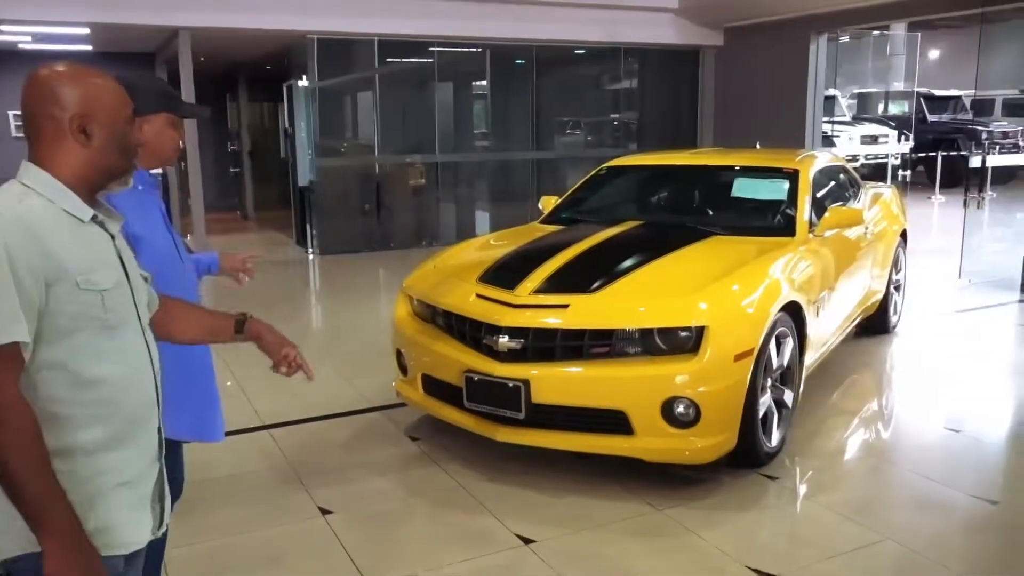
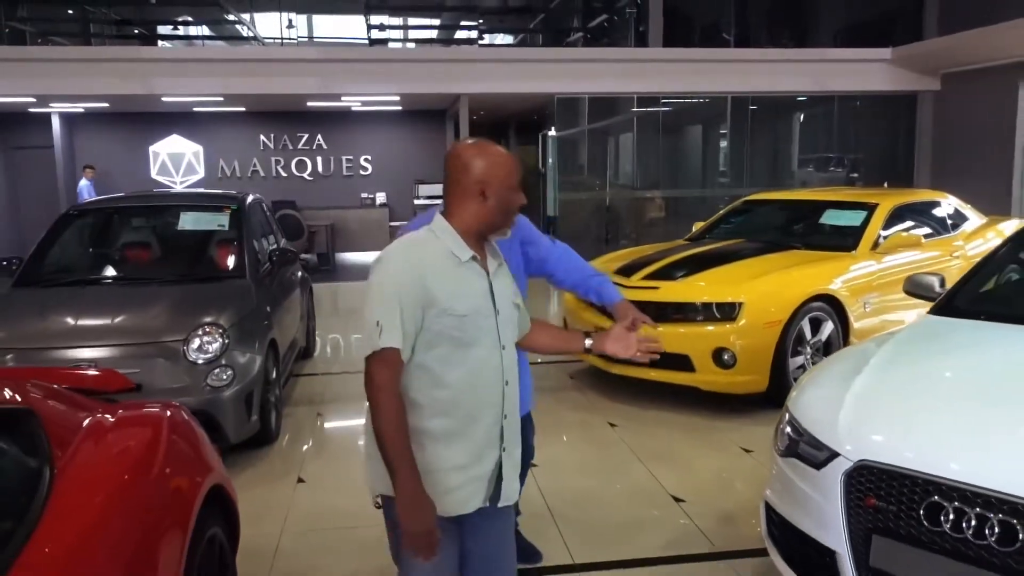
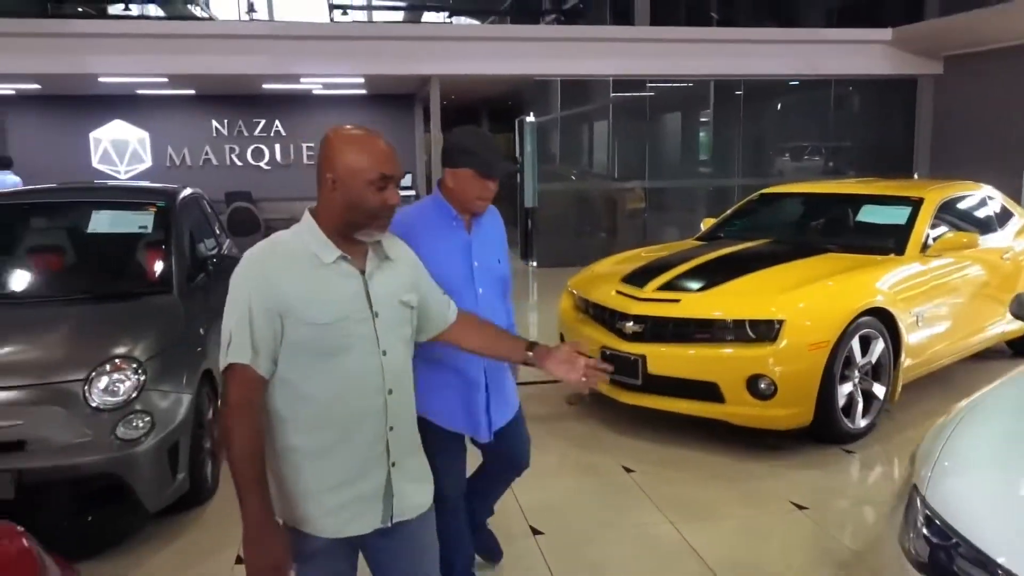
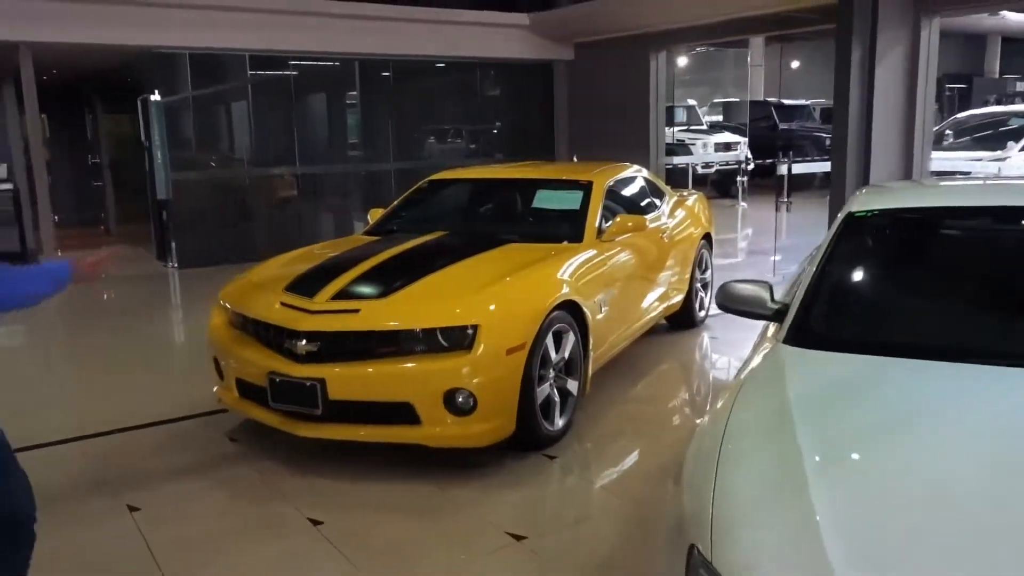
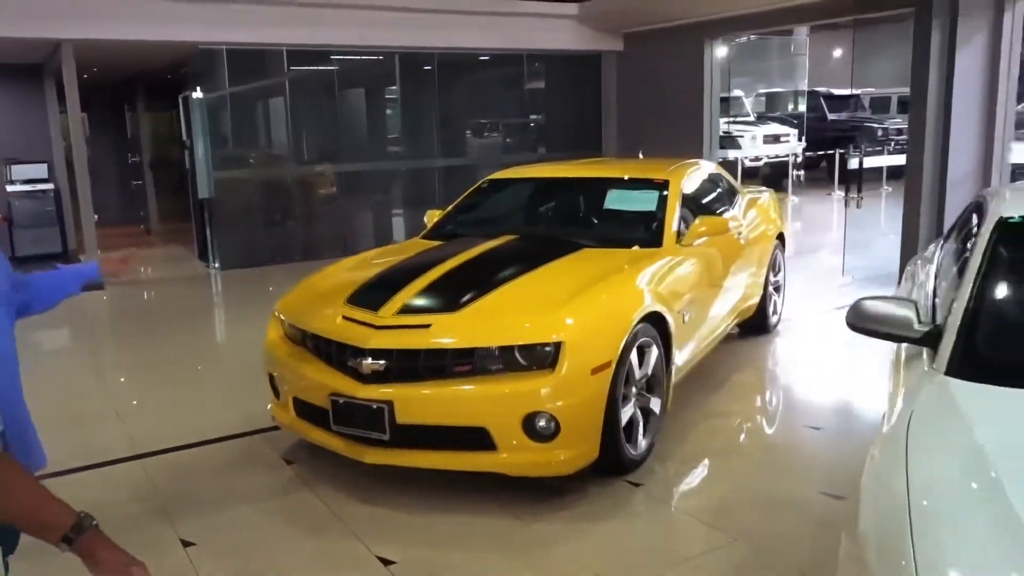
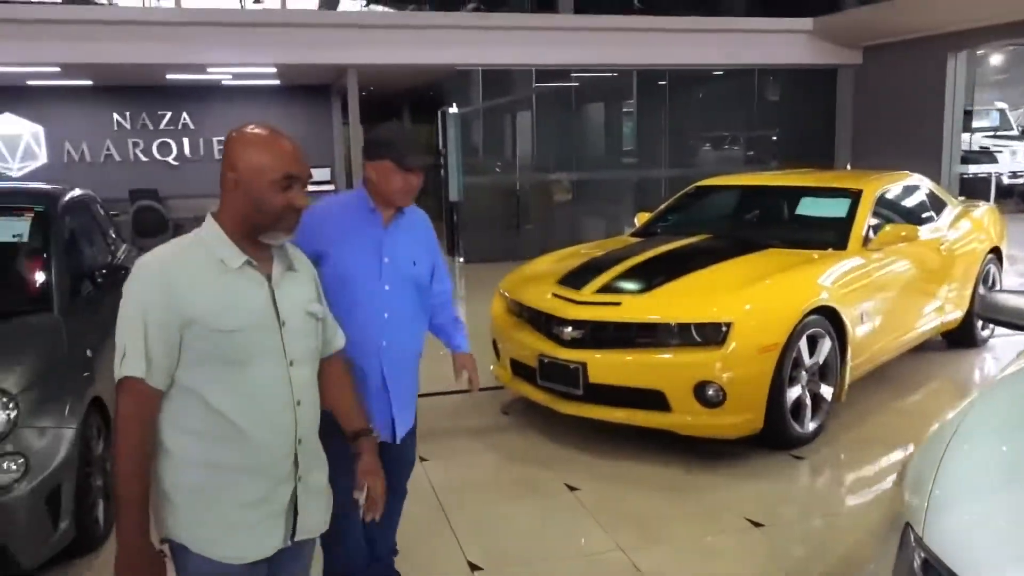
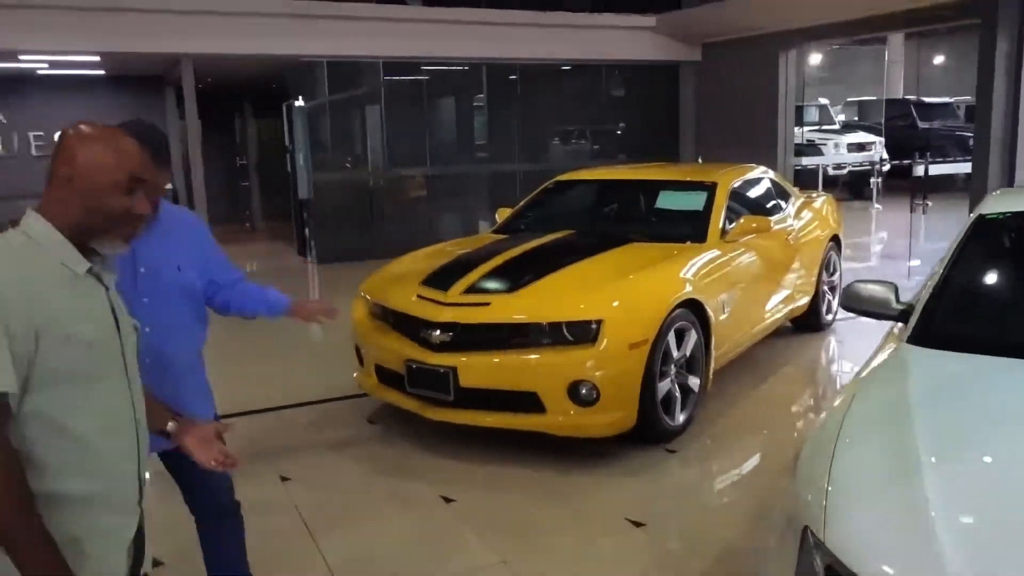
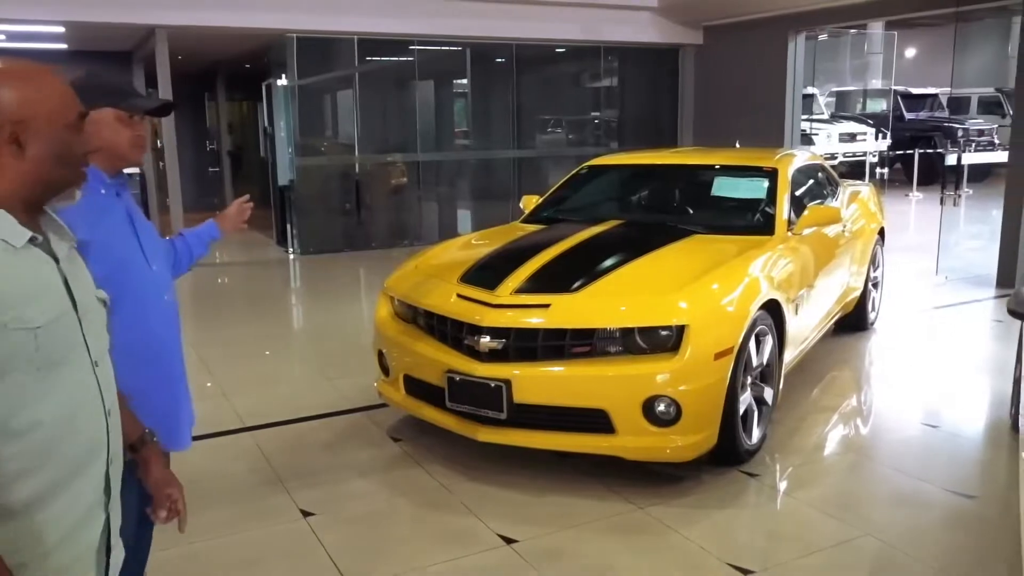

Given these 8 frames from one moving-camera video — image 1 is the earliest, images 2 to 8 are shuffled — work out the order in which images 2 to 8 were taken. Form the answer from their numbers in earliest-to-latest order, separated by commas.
8, 5, 4, 7, 6, 3, 2
